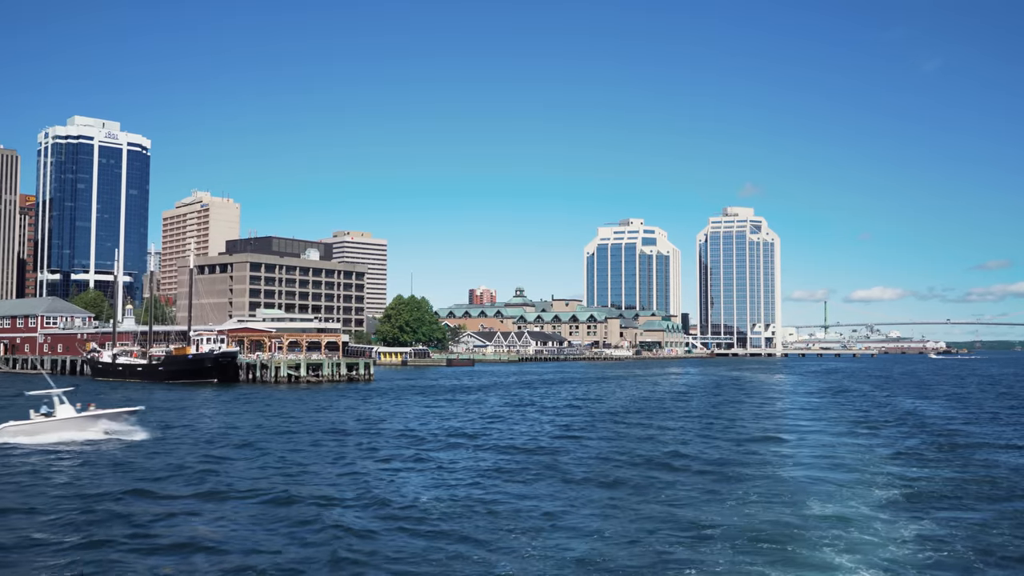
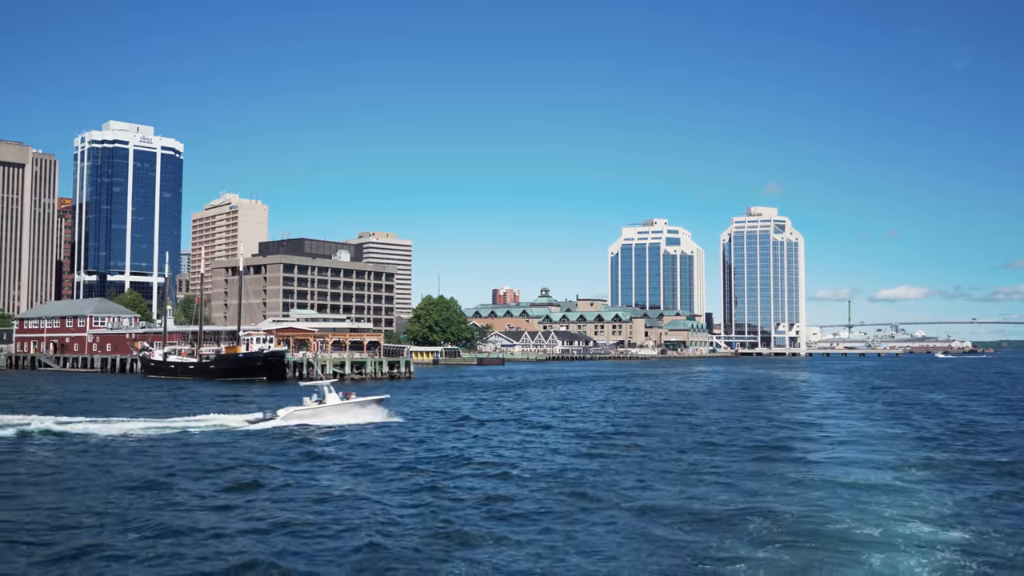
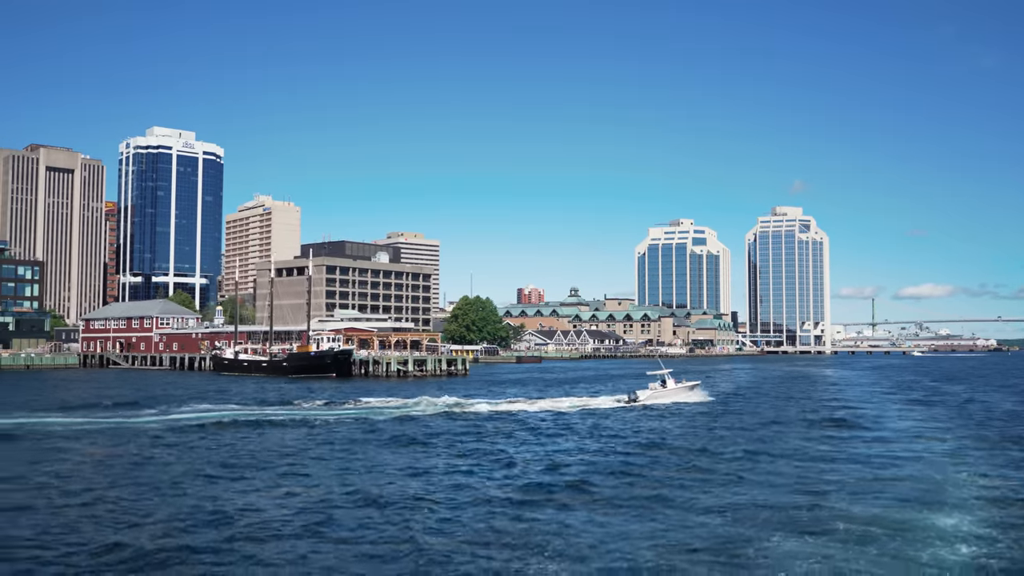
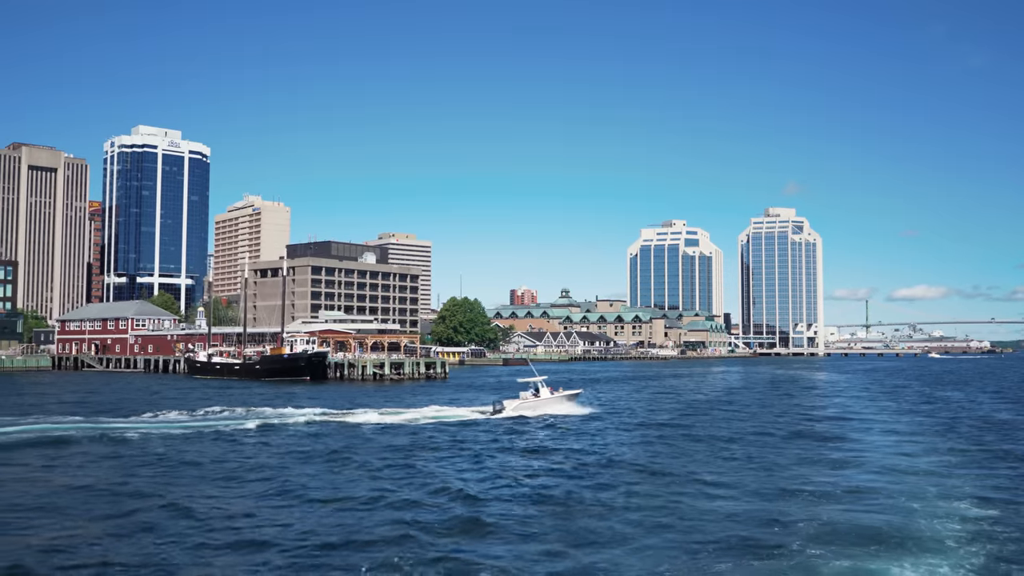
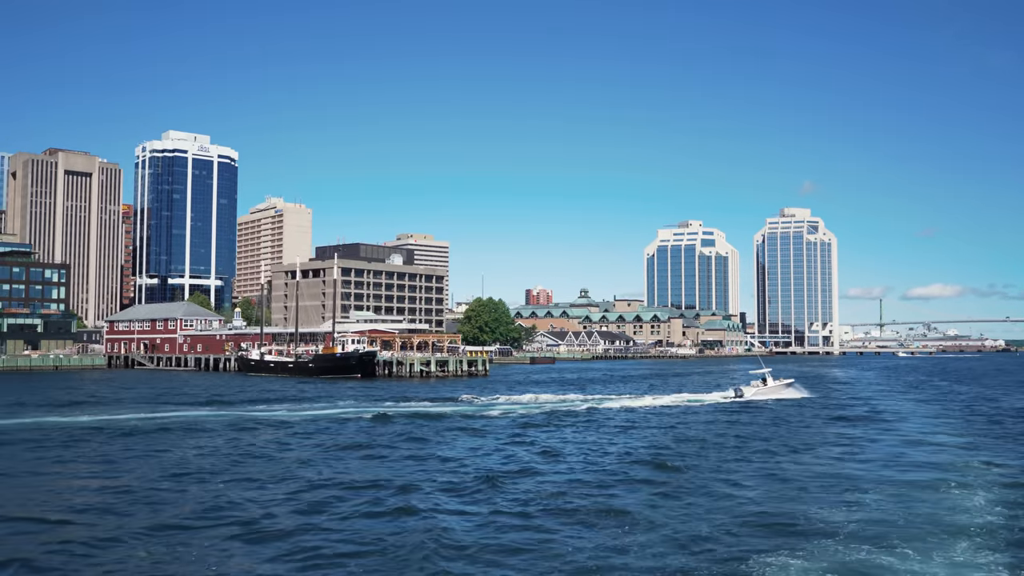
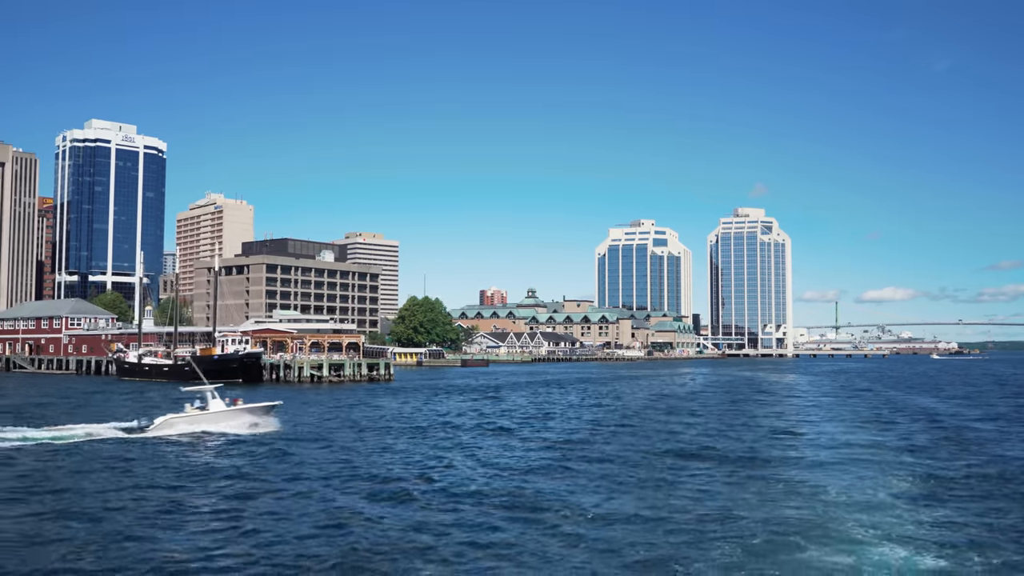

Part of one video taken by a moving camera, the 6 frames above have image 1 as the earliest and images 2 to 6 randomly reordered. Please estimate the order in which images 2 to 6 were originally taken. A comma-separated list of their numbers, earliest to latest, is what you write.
6, 2, 4, 3, 5
